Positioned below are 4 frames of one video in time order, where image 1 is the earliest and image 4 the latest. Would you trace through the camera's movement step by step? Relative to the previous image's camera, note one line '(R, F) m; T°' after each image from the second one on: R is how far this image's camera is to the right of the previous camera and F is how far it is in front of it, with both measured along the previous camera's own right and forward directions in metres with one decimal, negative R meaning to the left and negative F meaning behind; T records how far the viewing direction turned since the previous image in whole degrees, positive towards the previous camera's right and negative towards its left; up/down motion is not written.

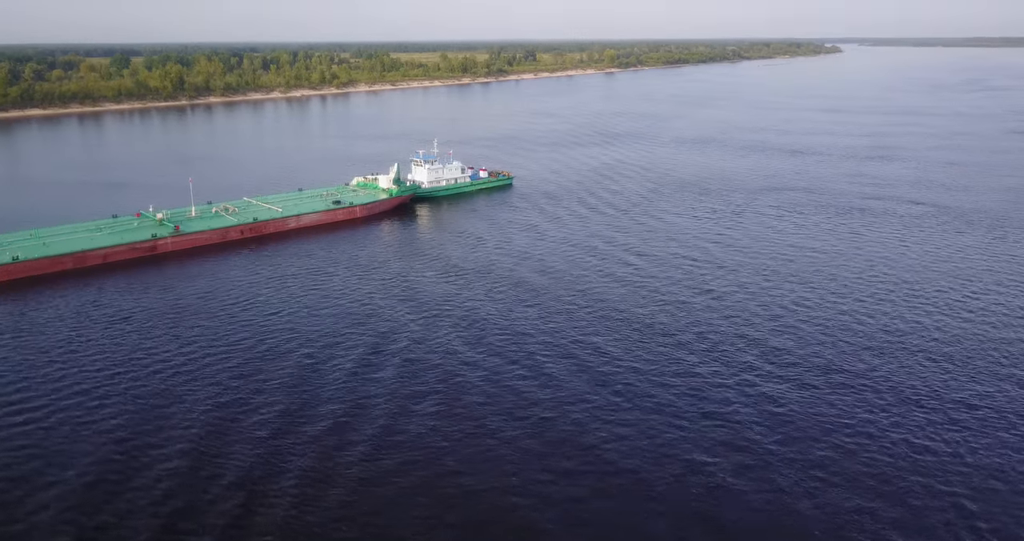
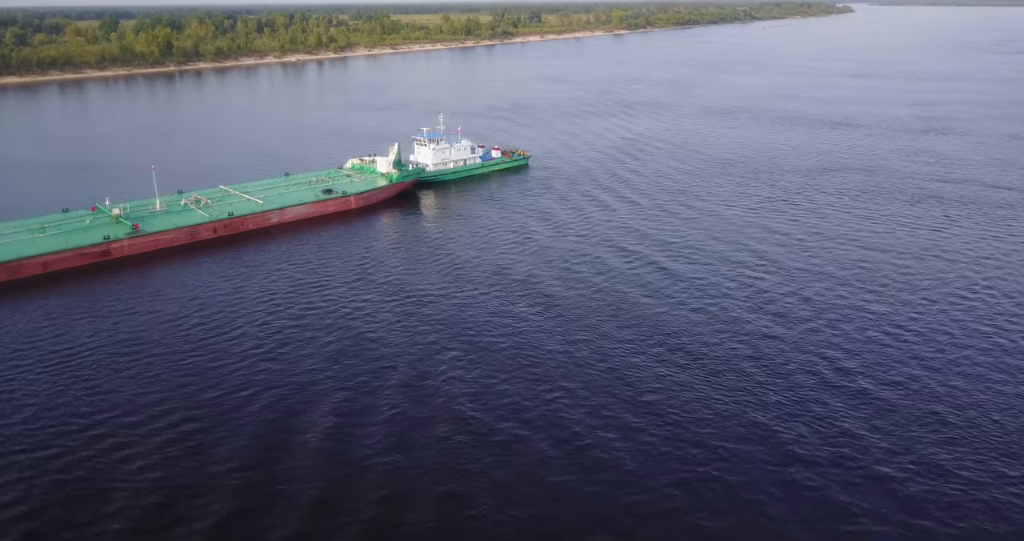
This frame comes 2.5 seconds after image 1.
(-1.6, +11.5) m; 0°
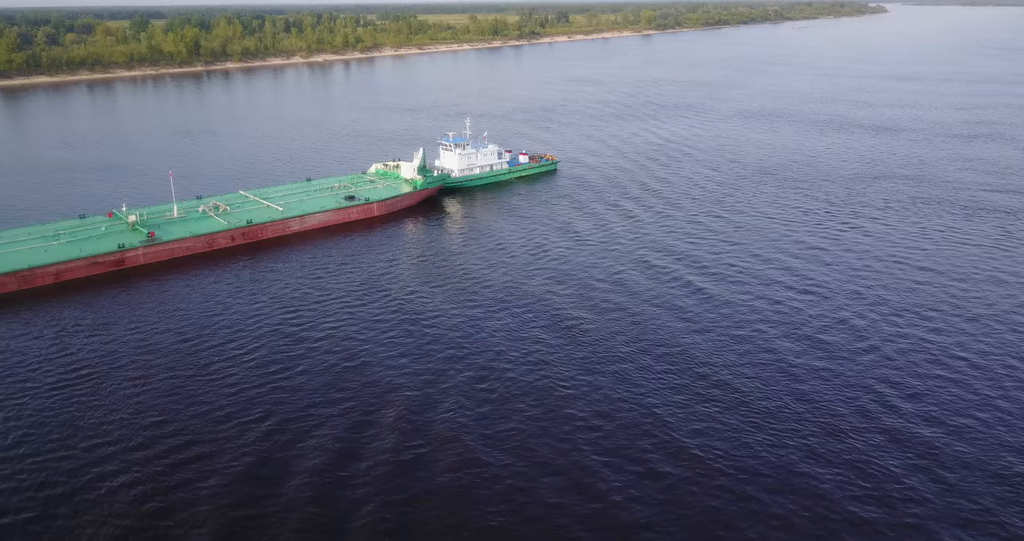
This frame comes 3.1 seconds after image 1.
(-0.4, +2.9) m; -2°
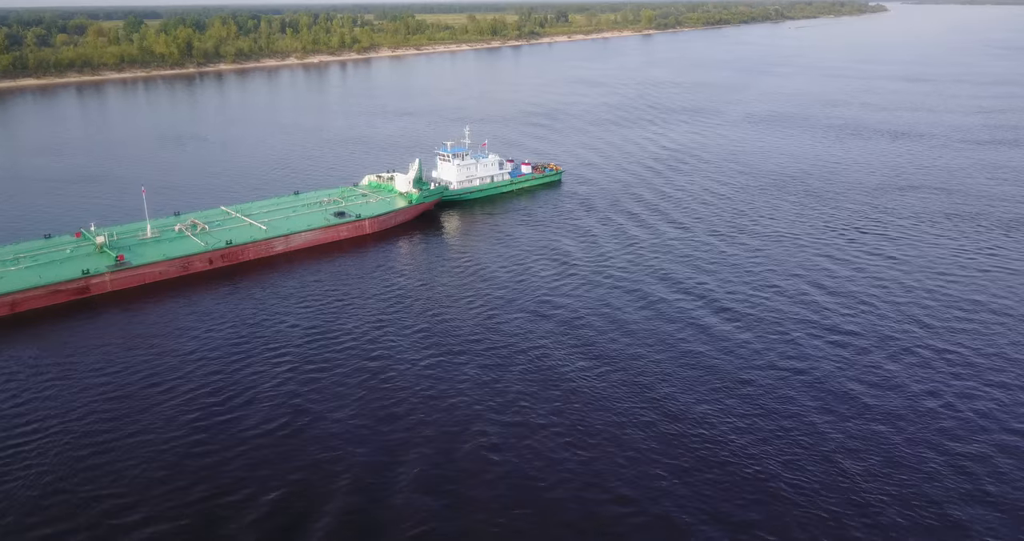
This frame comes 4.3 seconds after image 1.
(-0.3, +5.1) m; 0°
